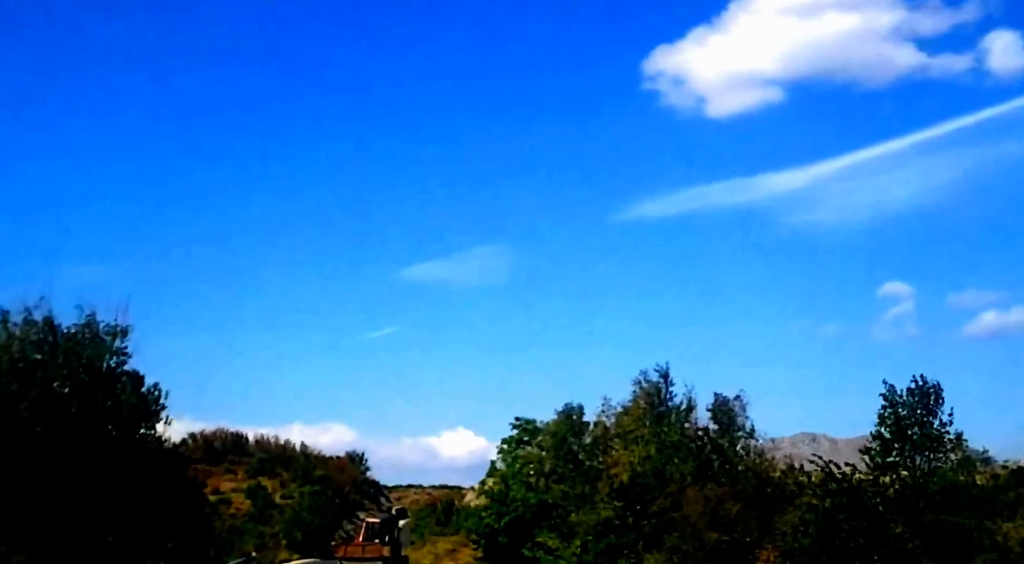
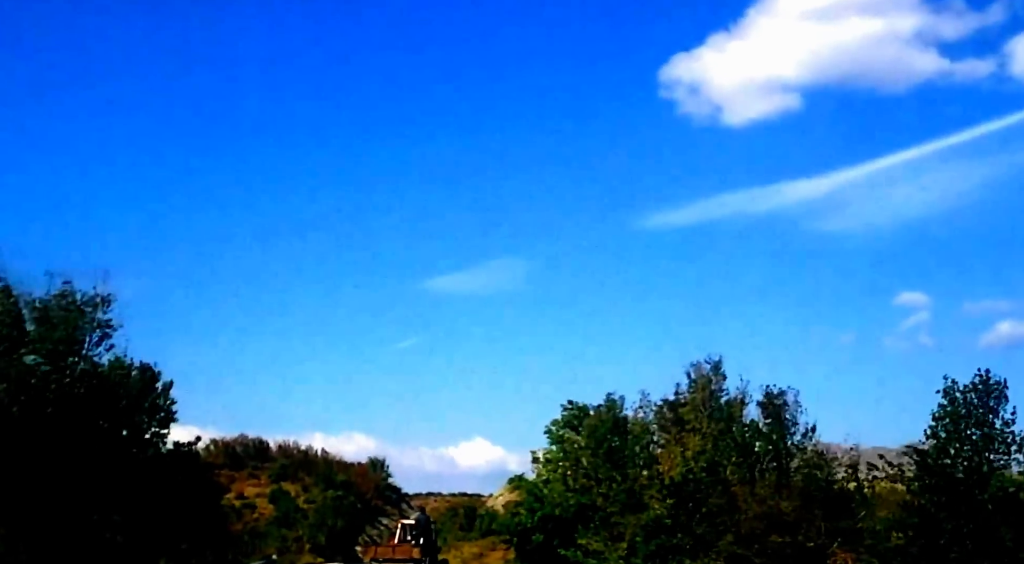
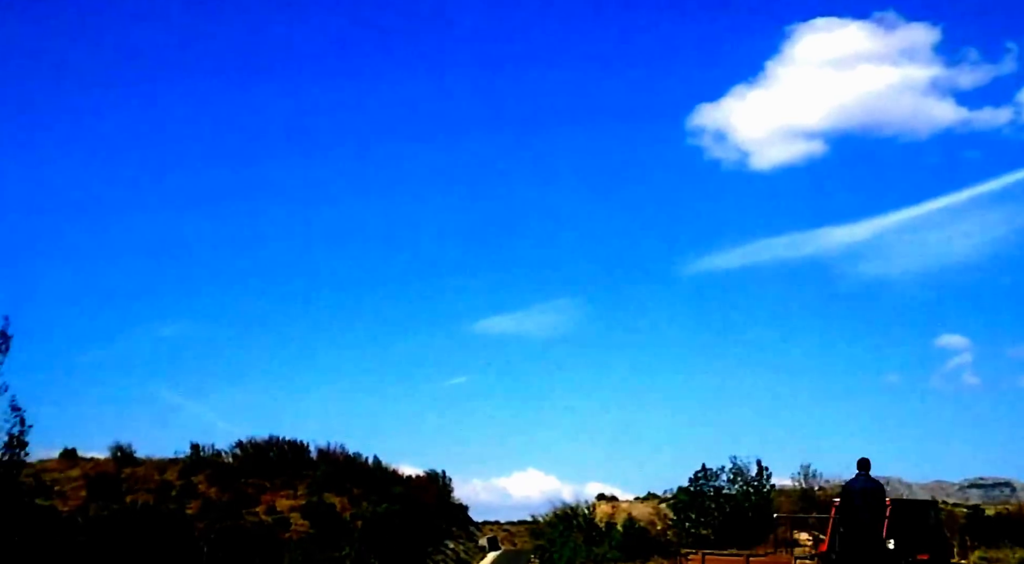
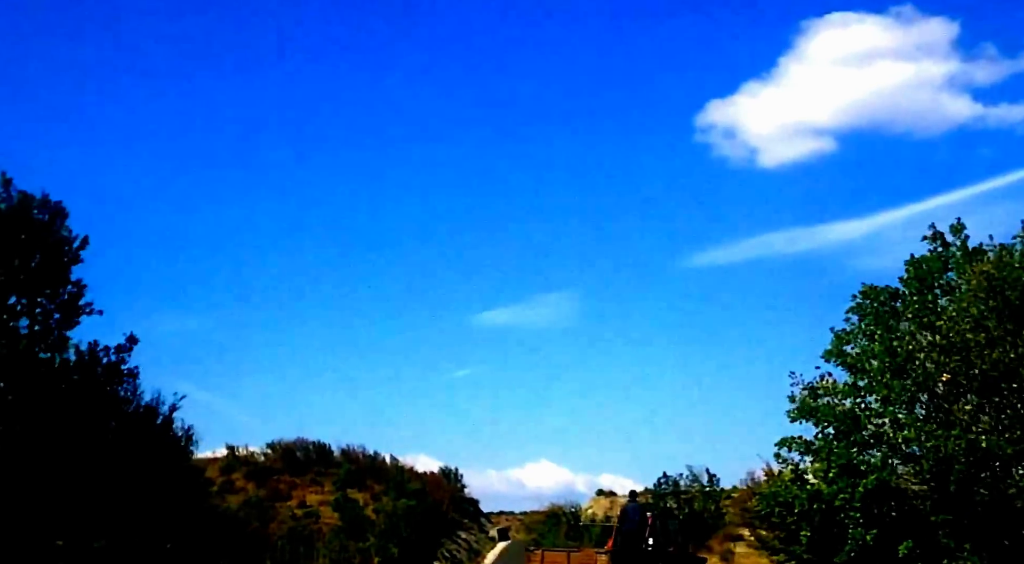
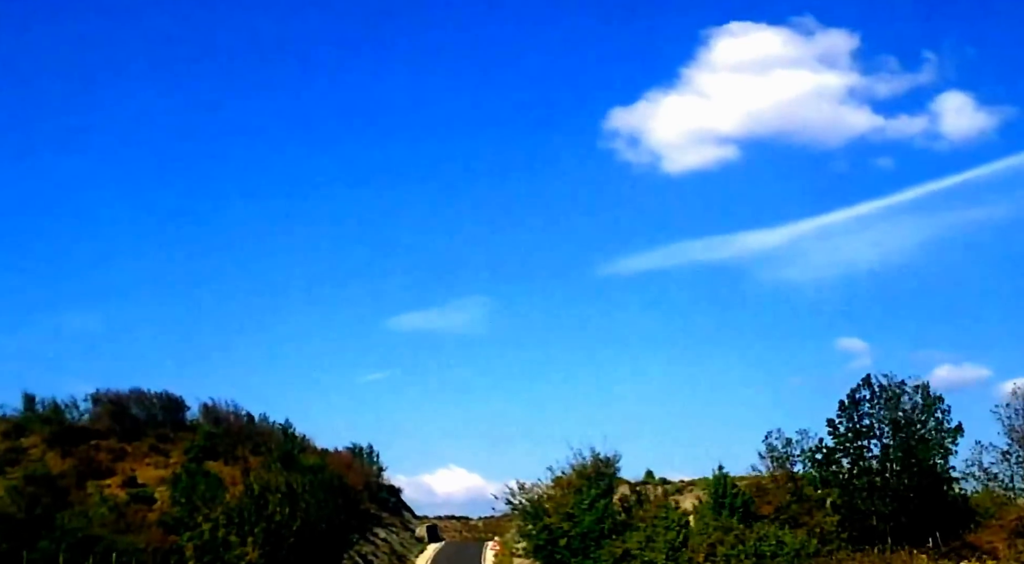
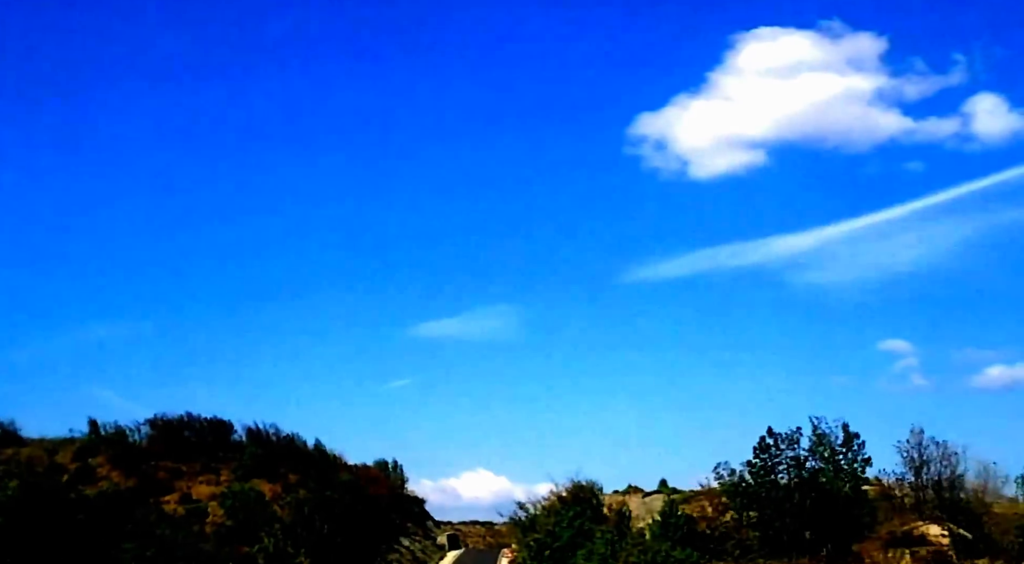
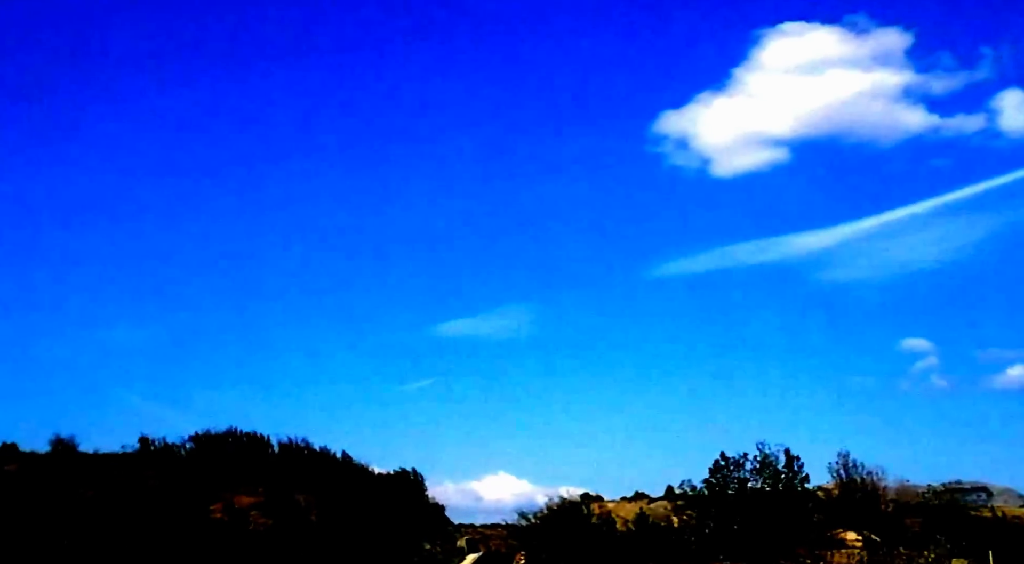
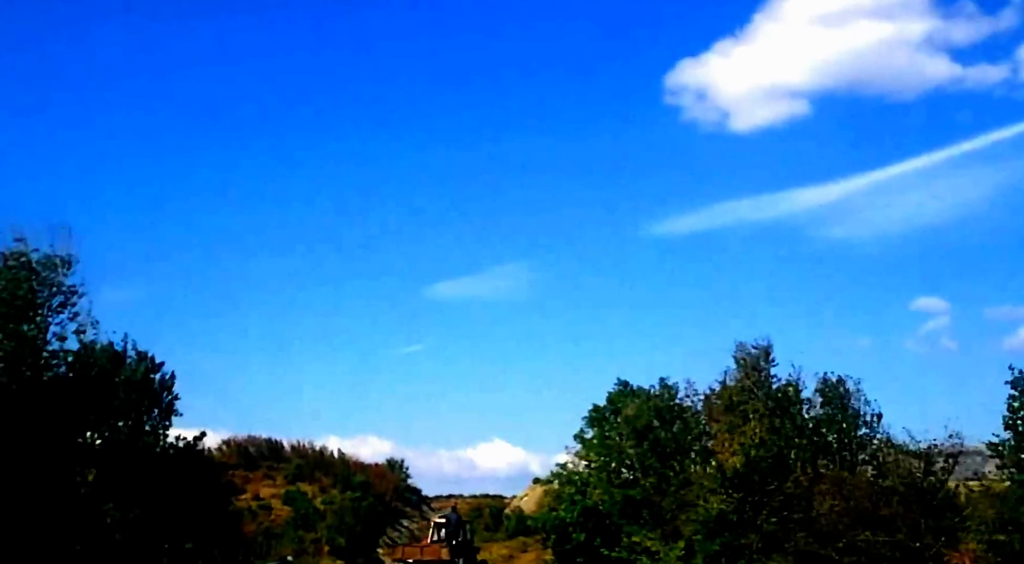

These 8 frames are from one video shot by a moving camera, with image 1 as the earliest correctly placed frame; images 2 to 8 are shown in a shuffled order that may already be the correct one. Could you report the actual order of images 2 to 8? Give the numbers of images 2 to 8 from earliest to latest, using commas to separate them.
2, 8, 4, 3, 7, 6, 5
